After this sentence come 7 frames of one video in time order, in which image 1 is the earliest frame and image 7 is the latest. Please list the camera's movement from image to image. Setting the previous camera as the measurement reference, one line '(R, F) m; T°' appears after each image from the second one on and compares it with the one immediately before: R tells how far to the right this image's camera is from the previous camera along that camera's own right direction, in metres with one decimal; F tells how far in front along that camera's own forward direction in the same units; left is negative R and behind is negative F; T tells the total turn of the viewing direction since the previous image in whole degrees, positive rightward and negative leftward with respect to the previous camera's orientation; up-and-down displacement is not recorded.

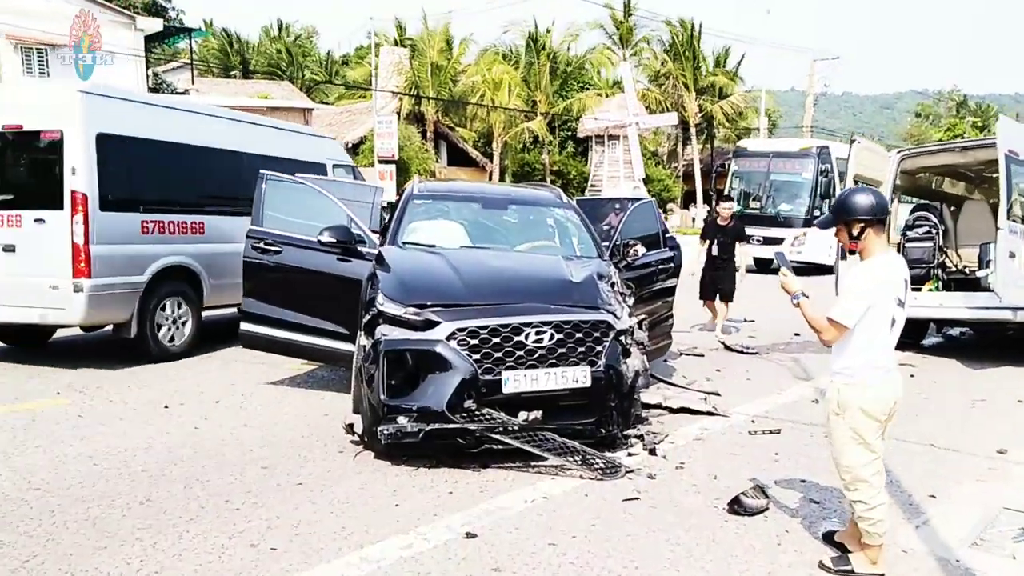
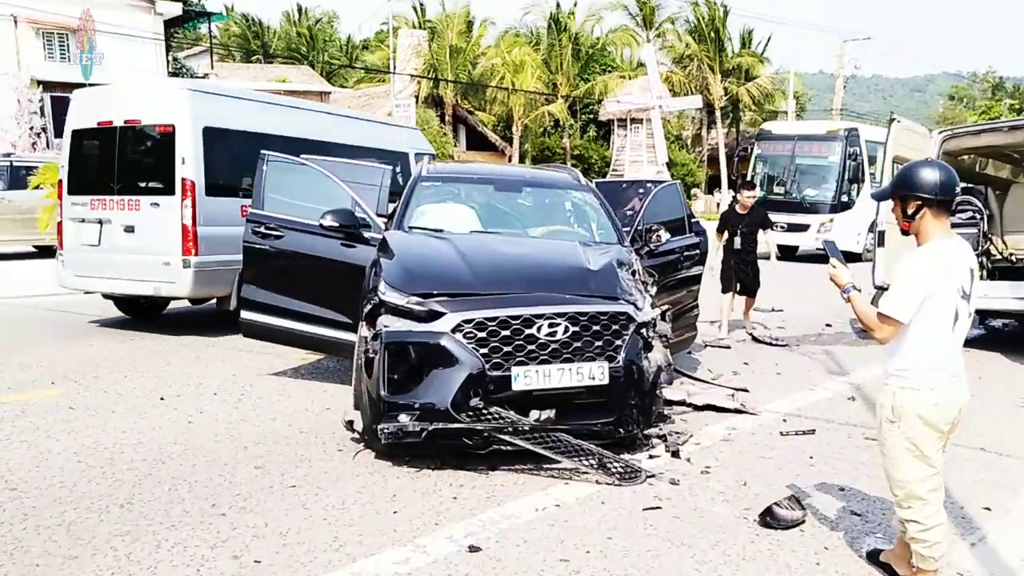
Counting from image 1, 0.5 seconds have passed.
(+0.1, +0.4) m; -2°
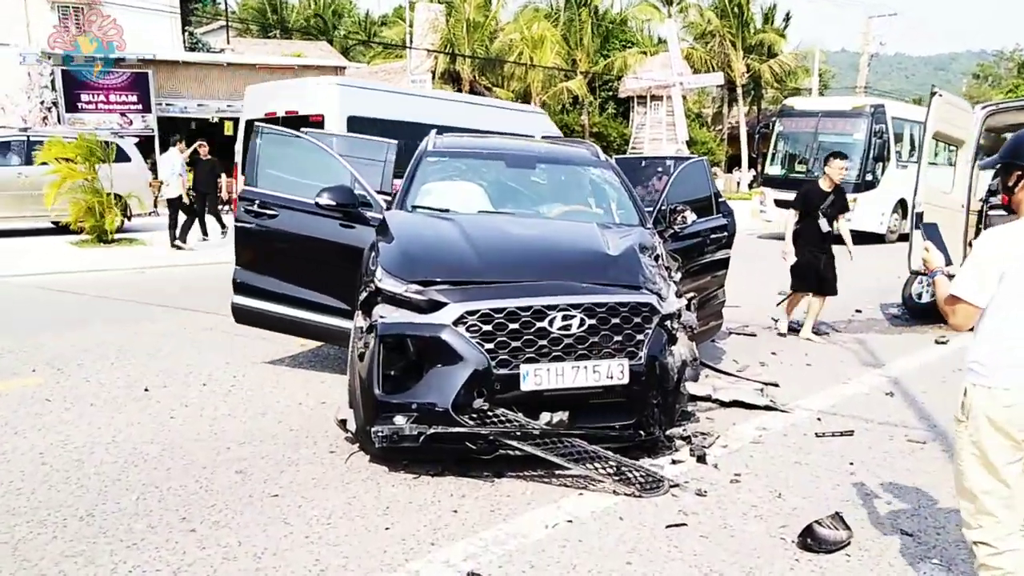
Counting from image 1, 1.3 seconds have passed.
(0.0, +0.5) m; -1°
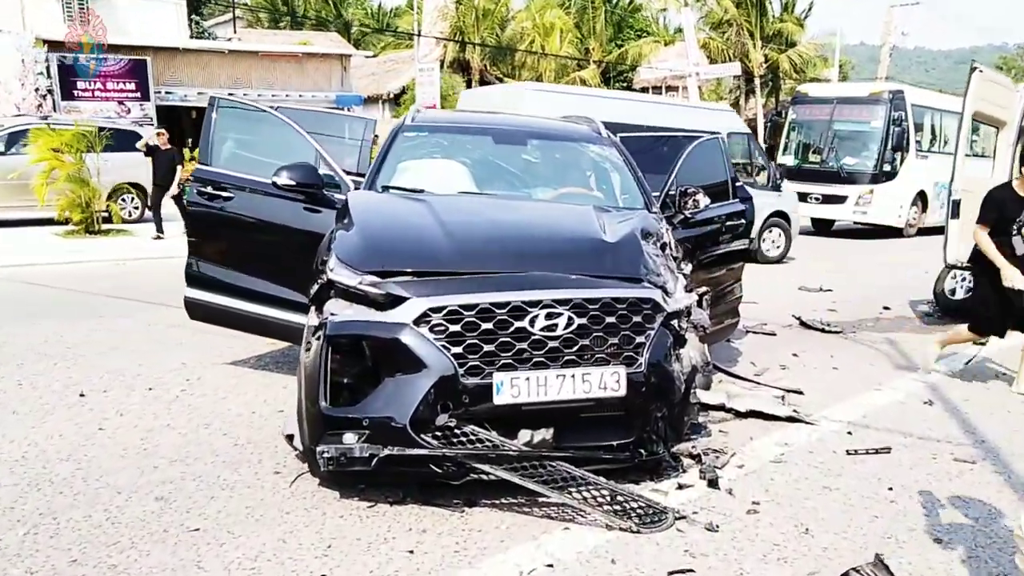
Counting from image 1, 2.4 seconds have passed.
(+0.2, +0.7) m; -1°
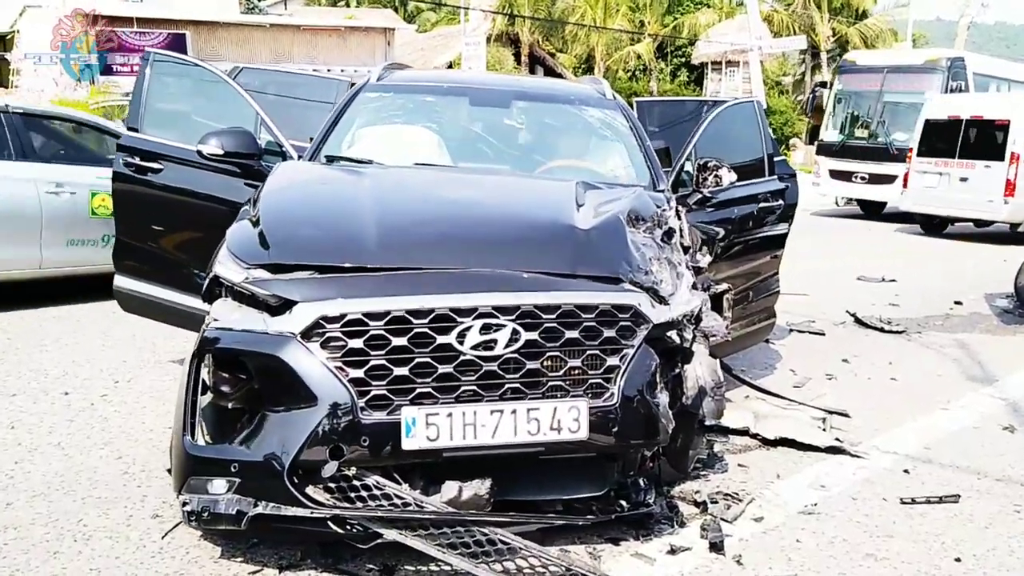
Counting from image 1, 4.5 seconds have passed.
(+0.5, +1.0) m; -4°
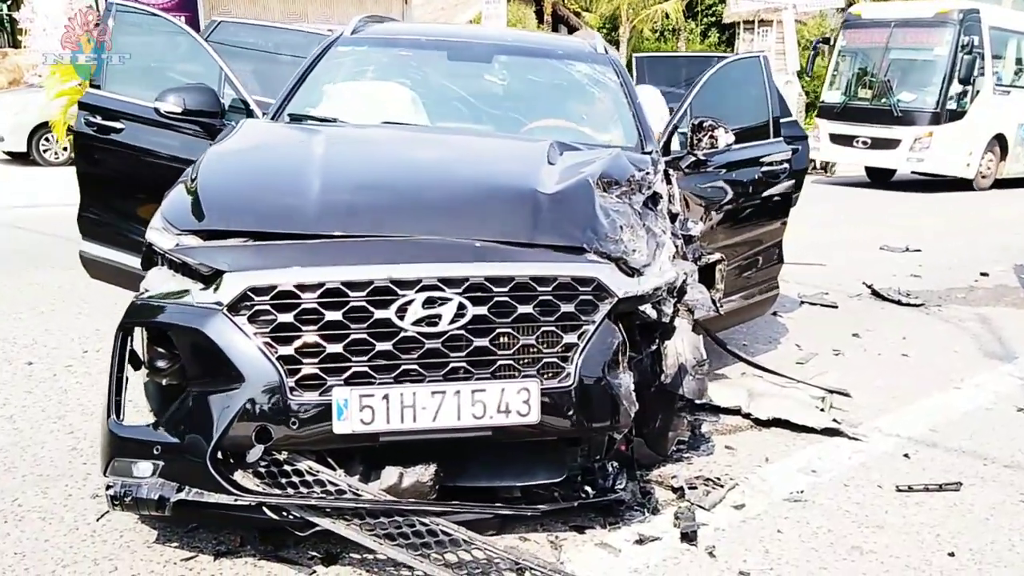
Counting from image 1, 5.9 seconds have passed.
(+0.3, +0.3) m; -2°
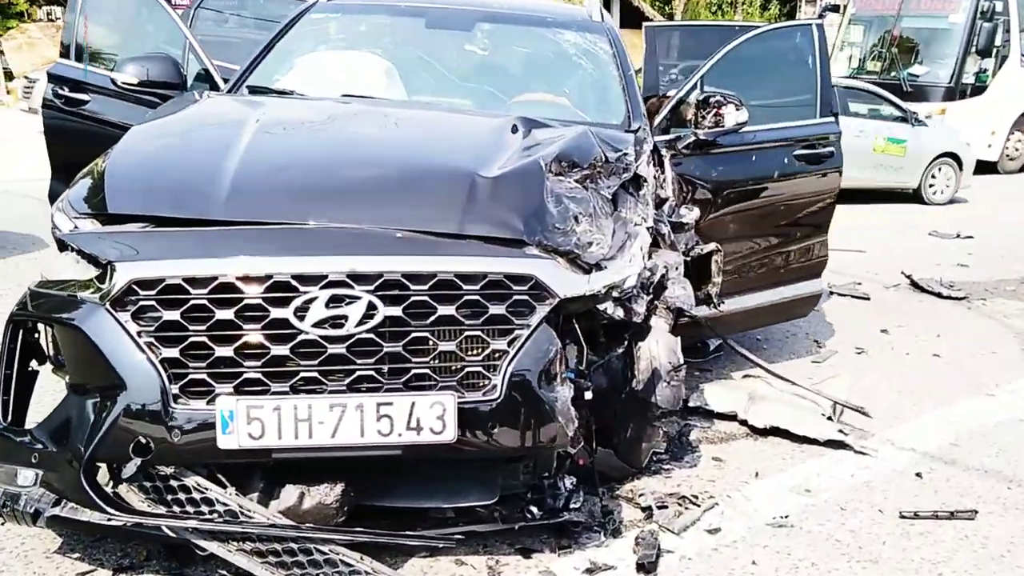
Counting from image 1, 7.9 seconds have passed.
(+0.4, +0.3) m; -4°
